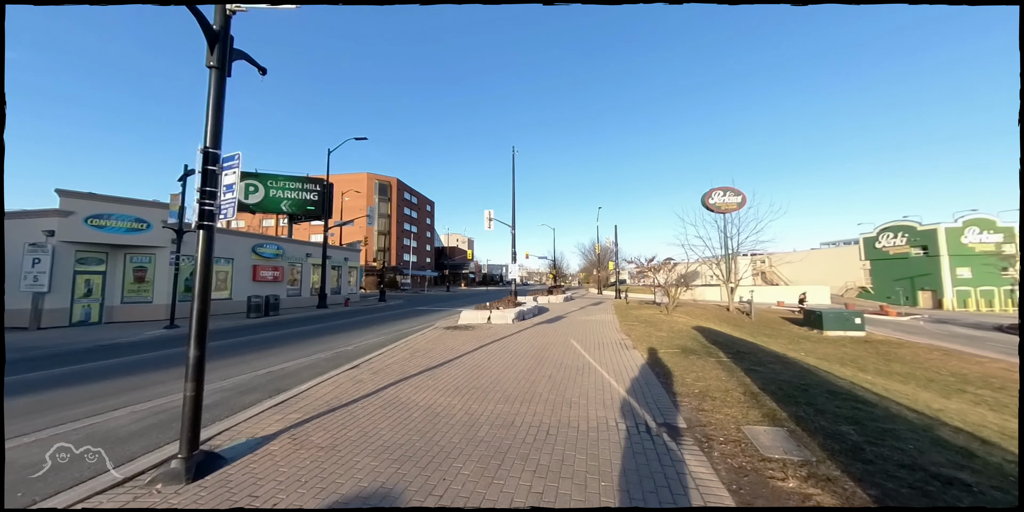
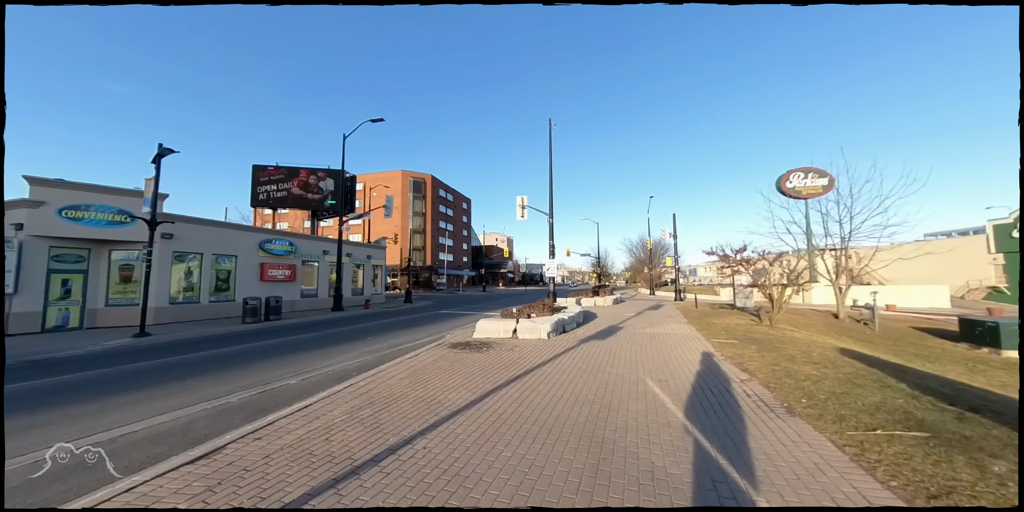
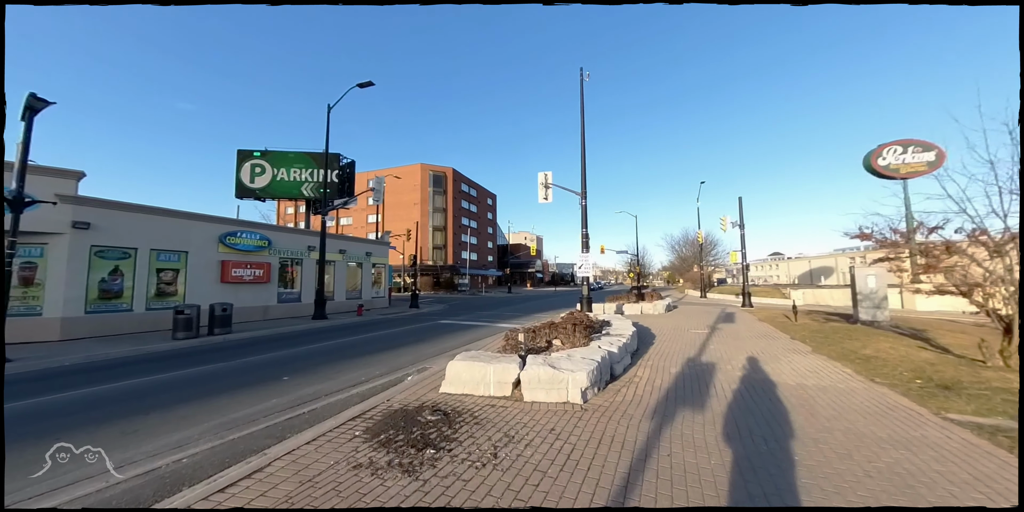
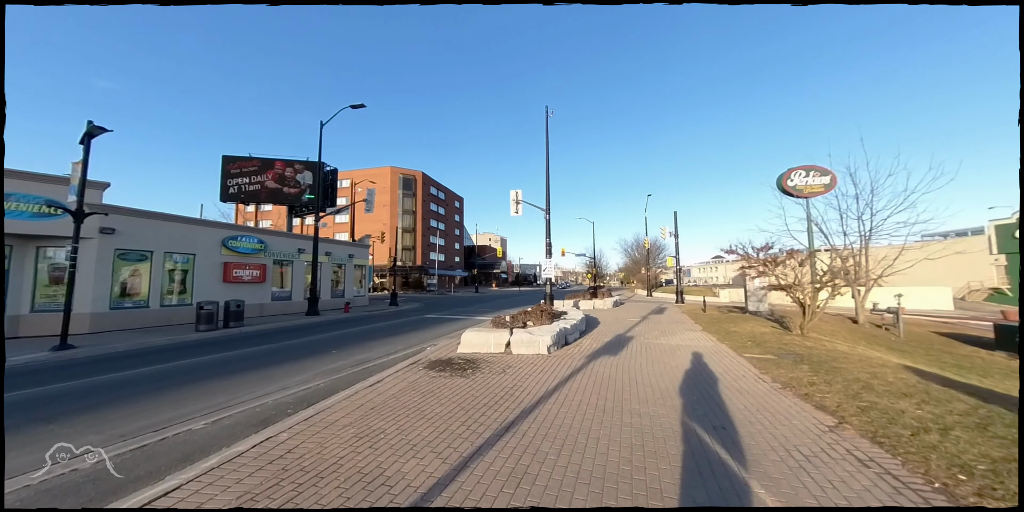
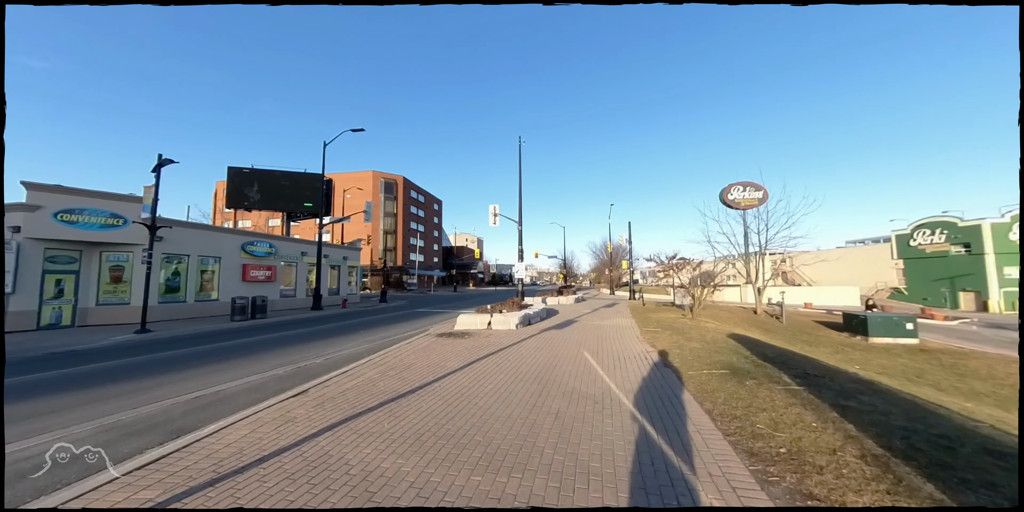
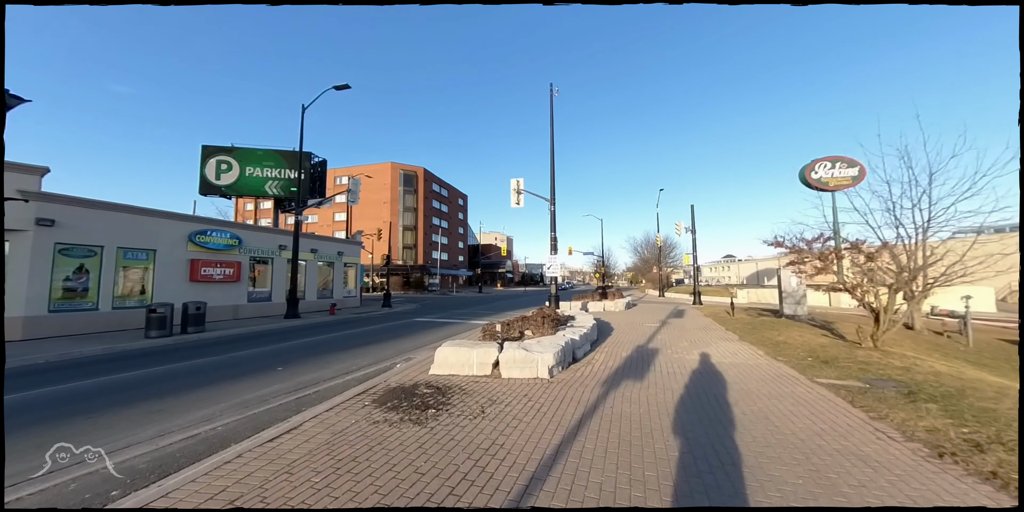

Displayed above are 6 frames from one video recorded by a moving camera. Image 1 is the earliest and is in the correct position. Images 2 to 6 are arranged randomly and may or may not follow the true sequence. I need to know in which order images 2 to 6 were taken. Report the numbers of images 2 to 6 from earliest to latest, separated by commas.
5, 2, 4, 6, 3
